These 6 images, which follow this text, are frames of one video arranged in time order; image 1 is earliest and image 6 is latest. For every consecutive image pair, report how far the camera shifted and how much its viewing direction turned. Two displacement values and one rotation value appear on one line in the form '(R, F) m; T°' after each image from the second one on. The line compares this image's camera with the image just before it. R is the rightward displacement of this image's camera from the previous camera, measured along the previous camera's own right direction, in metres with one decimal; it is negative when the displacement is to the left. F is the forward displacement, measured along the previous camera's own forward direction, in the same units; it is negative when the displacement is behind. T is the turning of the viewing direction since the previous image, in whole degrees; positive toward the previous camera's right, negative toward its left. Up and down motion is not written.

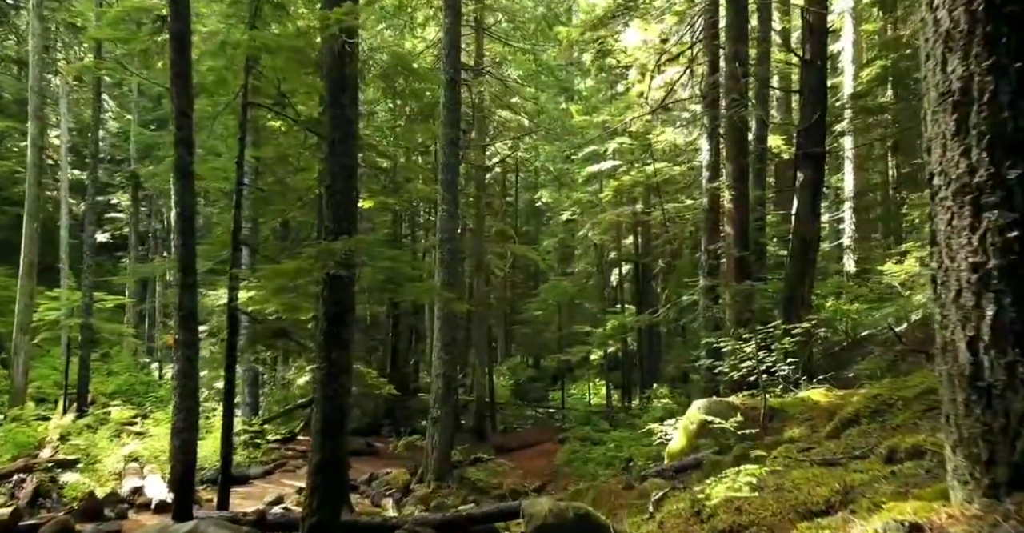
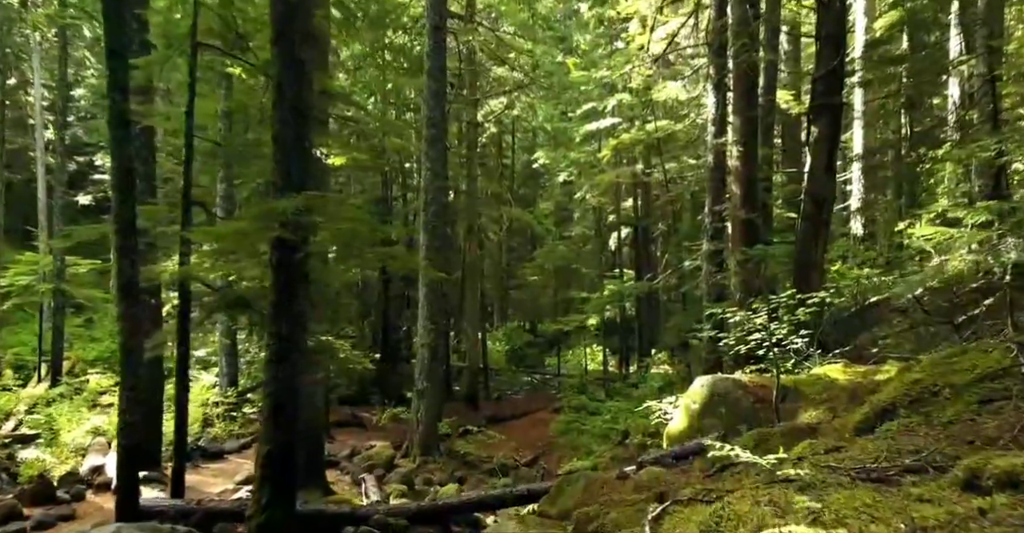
(+0.2, +1.1) m; 0°
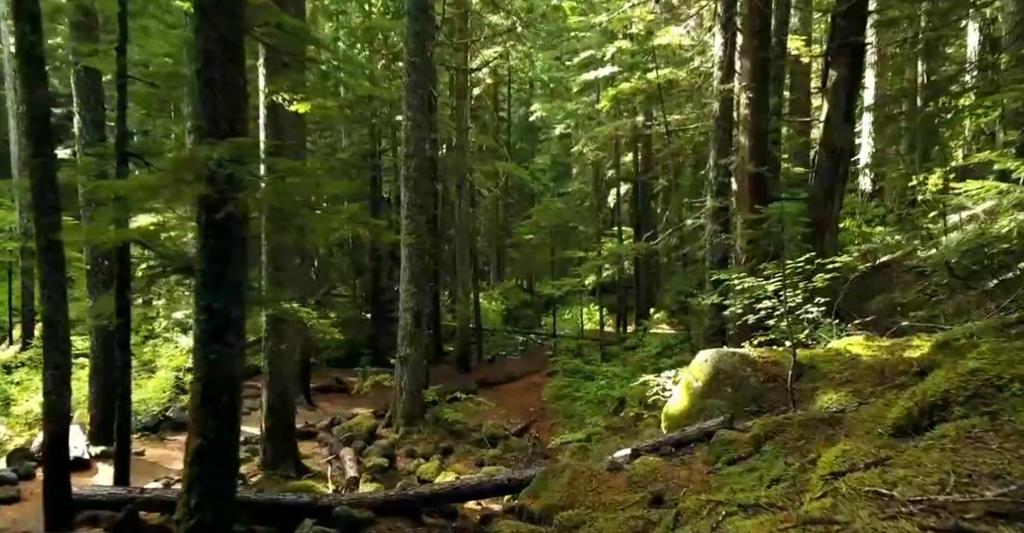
(+0.2, +1.1) m; 0°
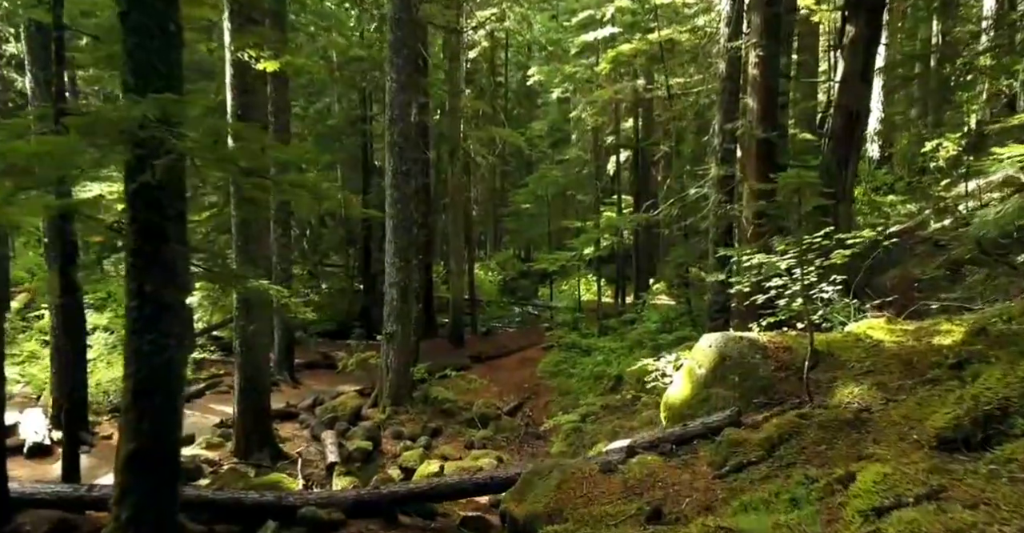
(+0.1, +0.8) m; 0°
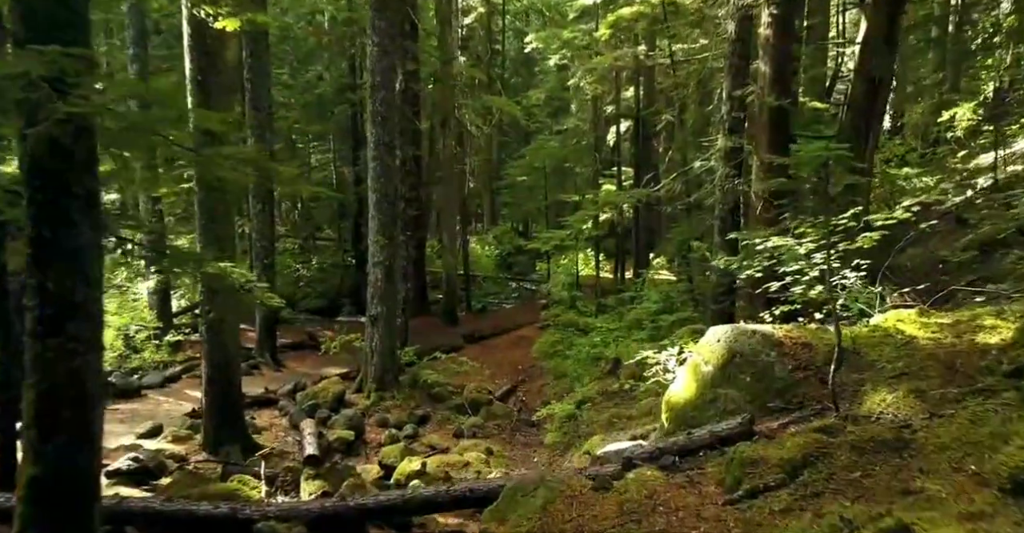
(+0.1, +0.9) m; 0°
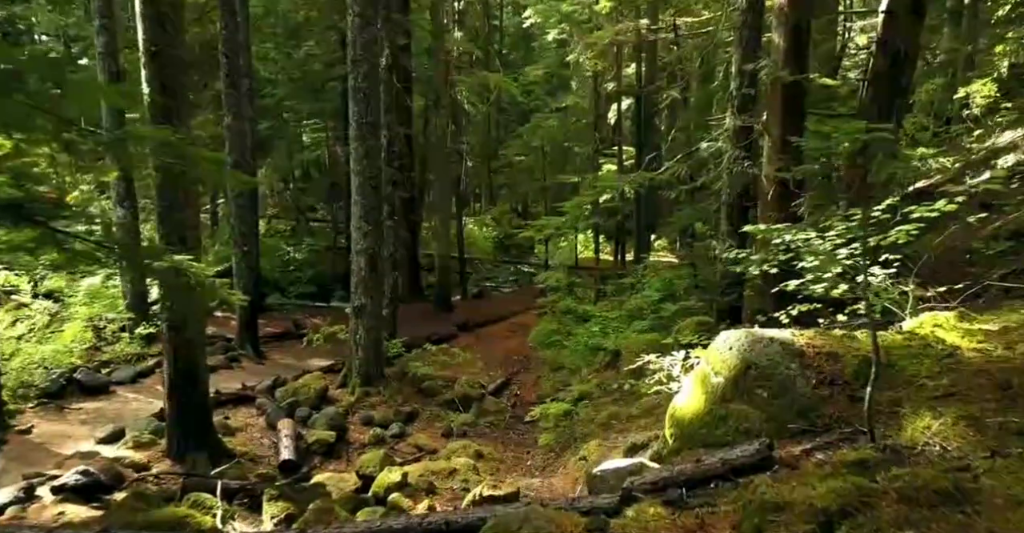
(+0.1, +0.9) m; 0°
